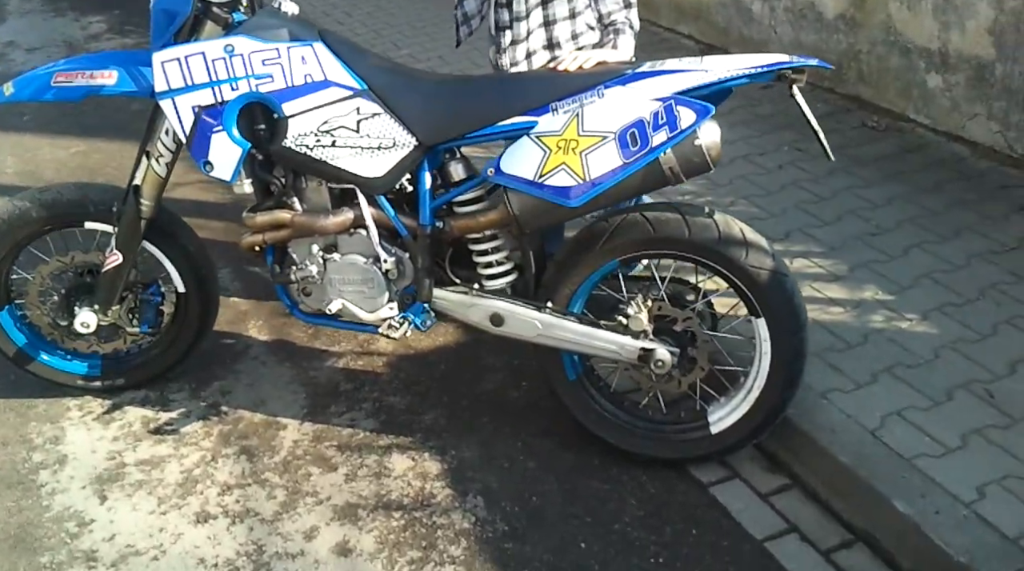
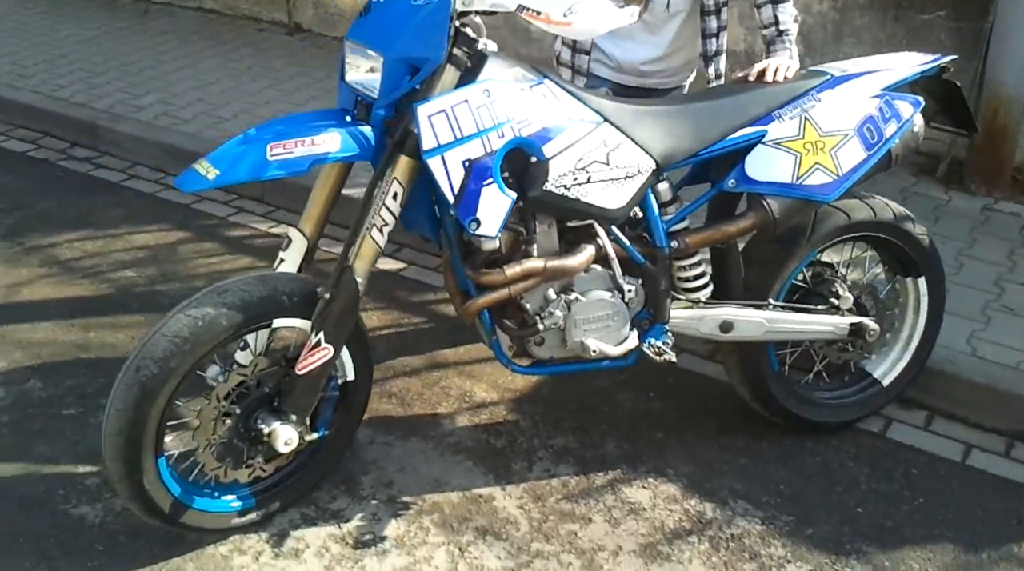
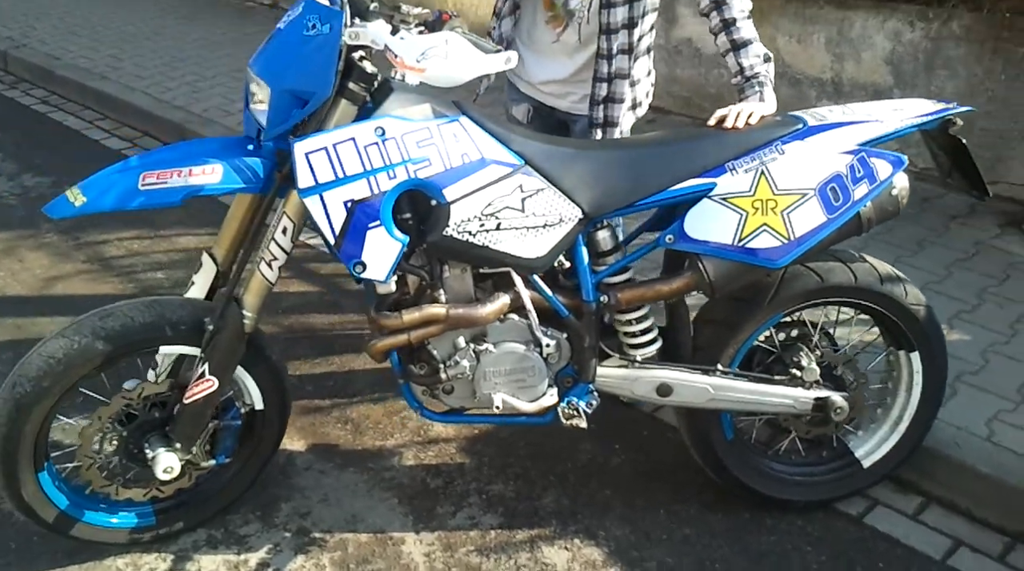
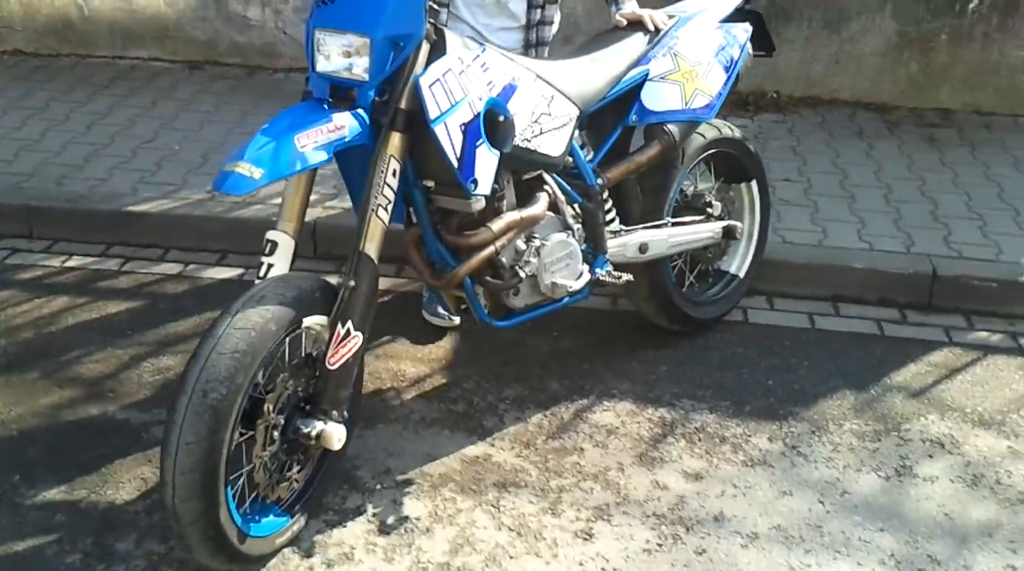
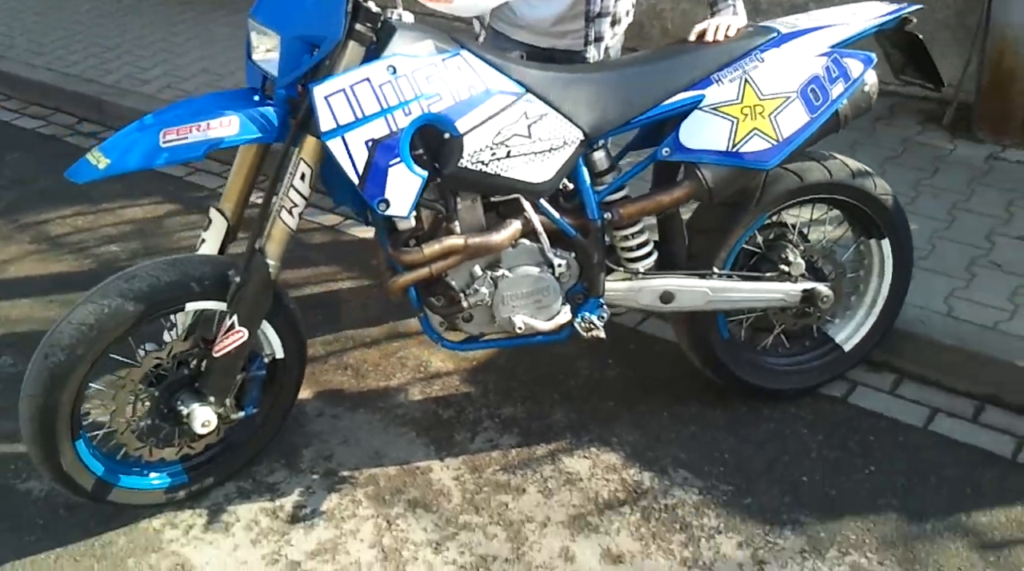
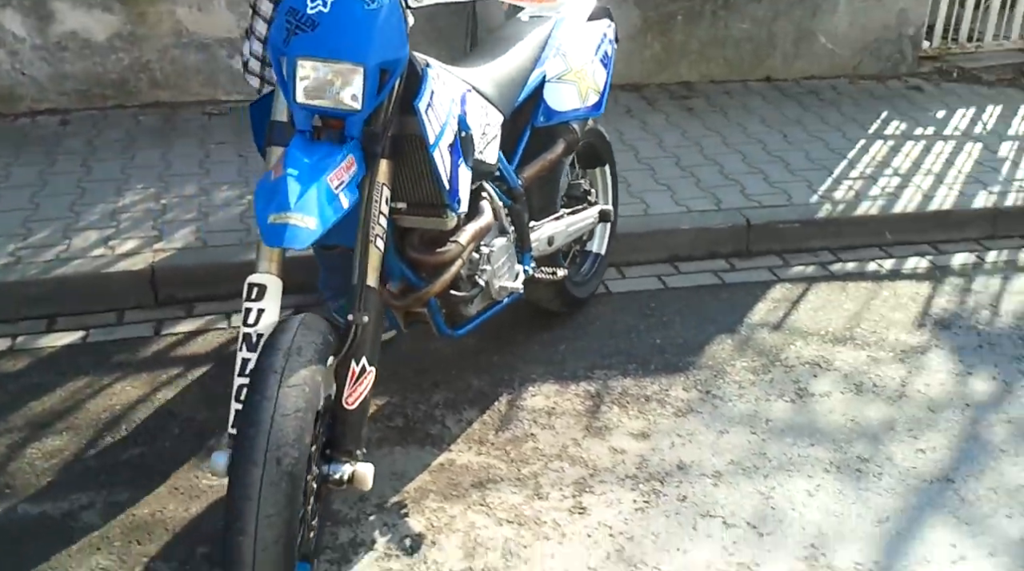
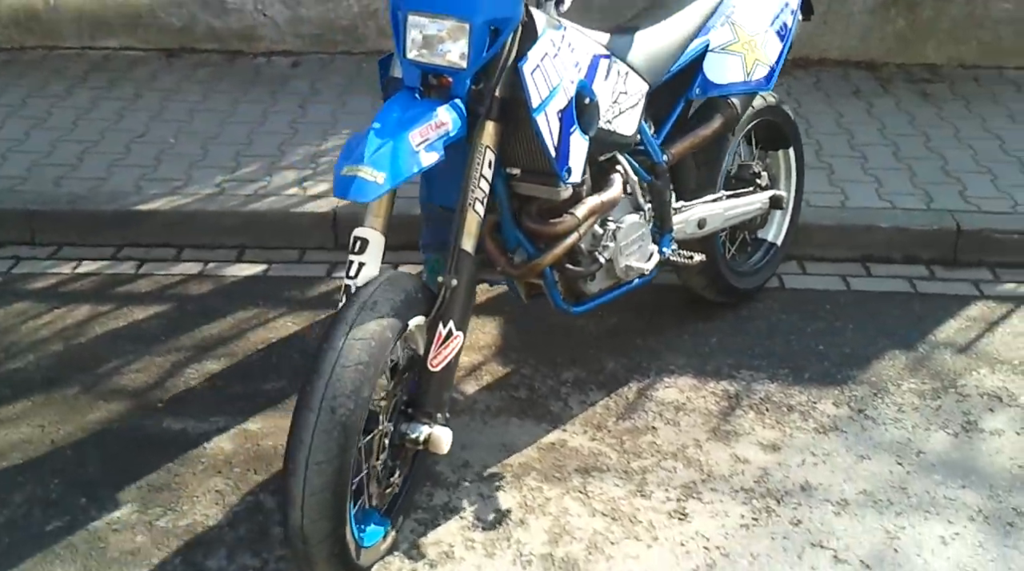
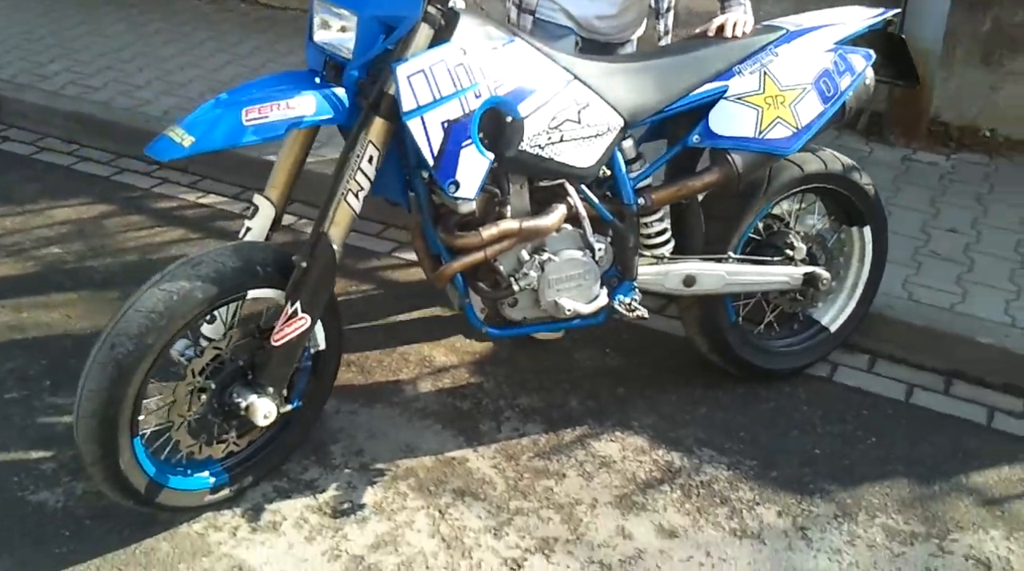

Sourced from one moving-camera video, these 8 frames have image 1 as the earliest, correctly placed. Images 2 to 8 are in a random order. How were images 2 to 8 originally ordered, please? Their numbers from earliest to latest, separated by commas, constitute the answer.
3, 5, 2, 8, 4, 7, 6
